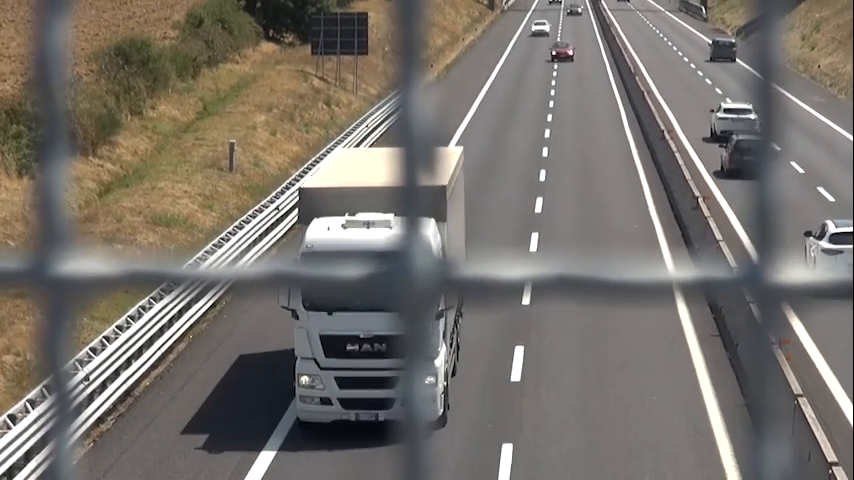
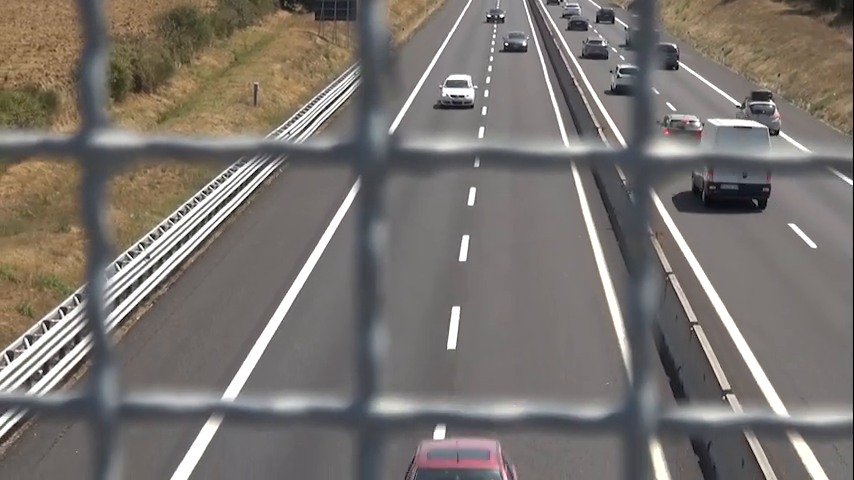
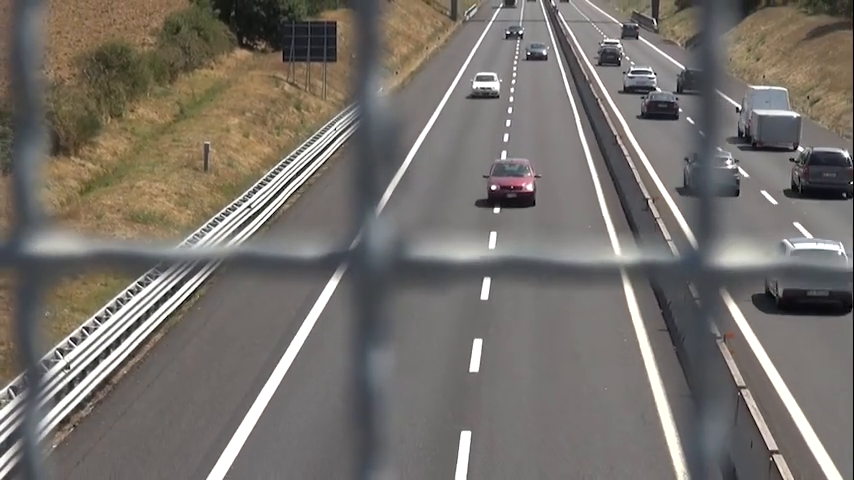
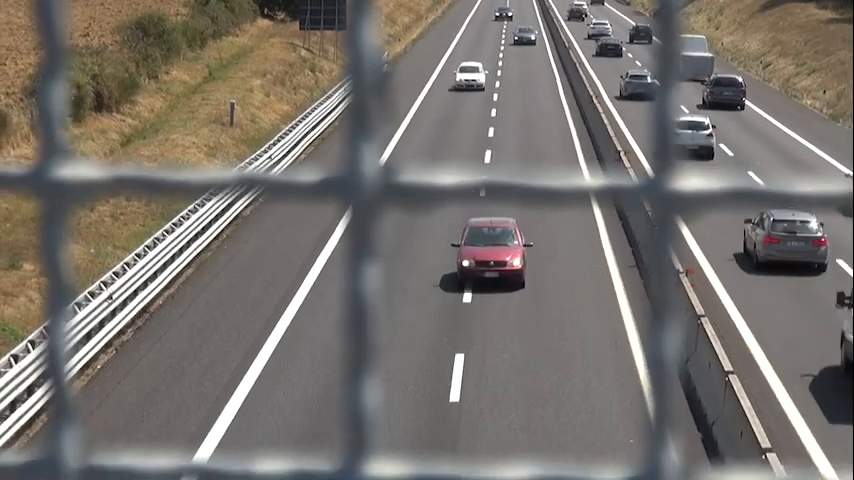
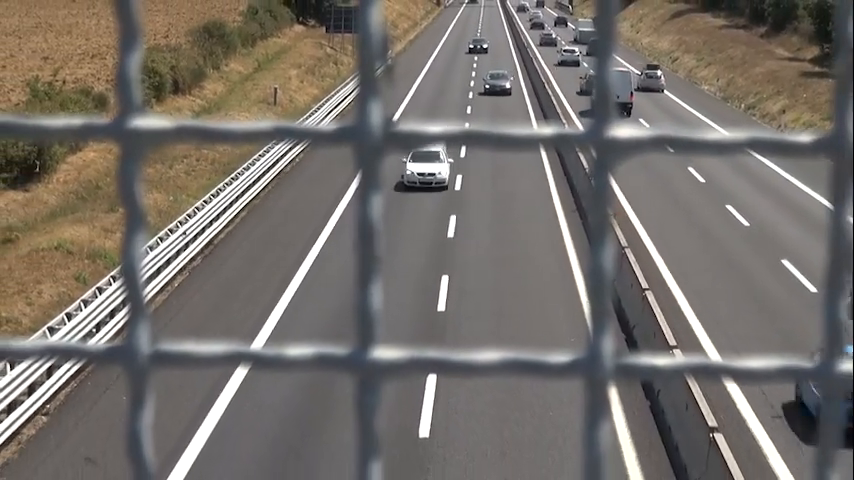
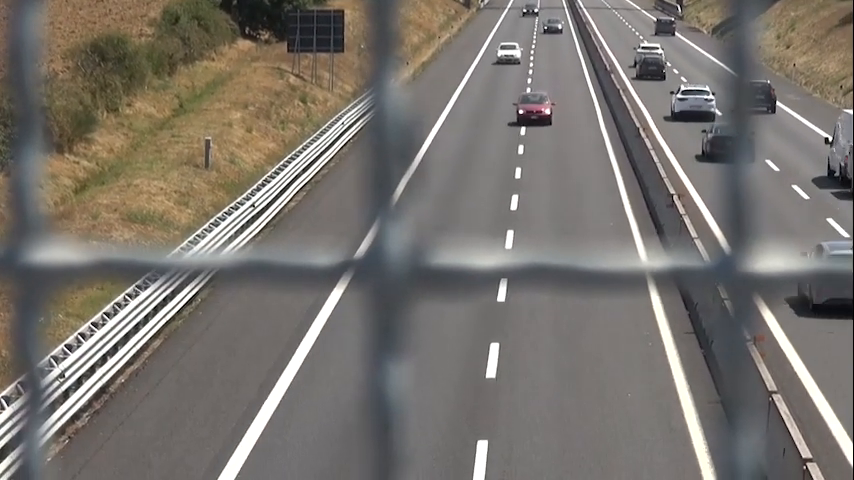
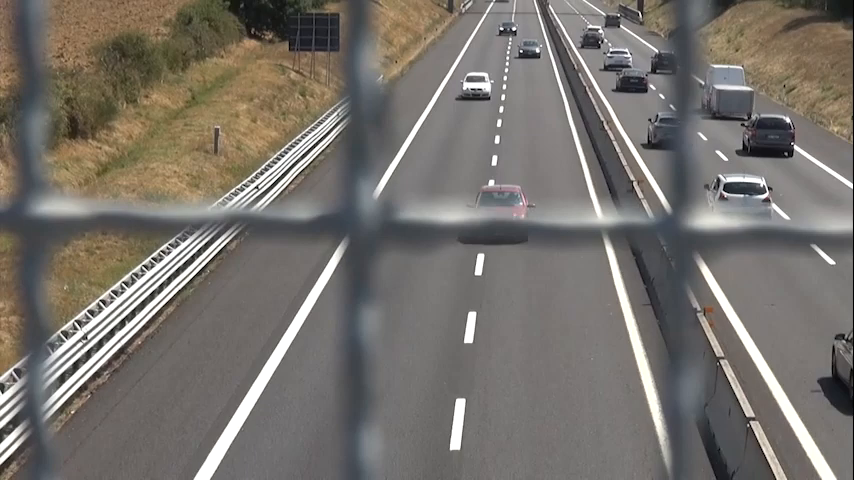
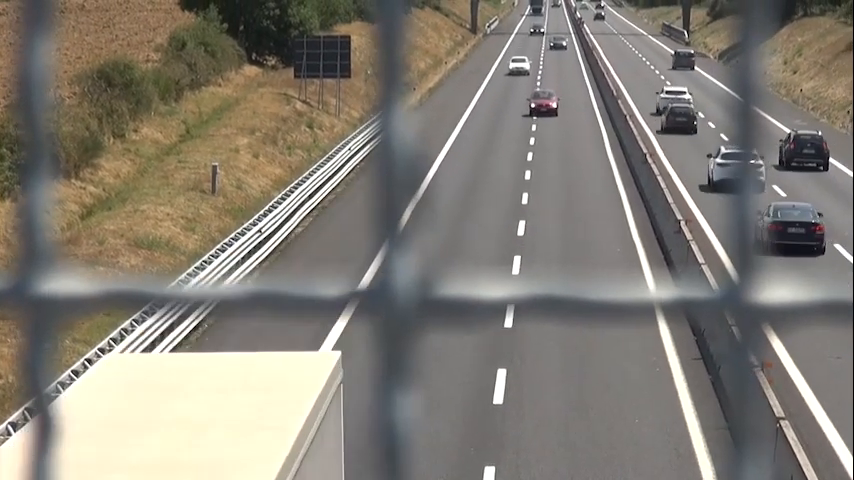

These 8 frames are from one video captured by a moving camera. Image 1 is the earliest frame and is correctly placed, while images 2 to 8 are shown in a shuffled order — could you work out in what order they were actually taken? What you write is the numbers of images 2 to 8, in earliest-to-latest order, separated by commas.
8, 6, 3, 7, 4, 2, 5
